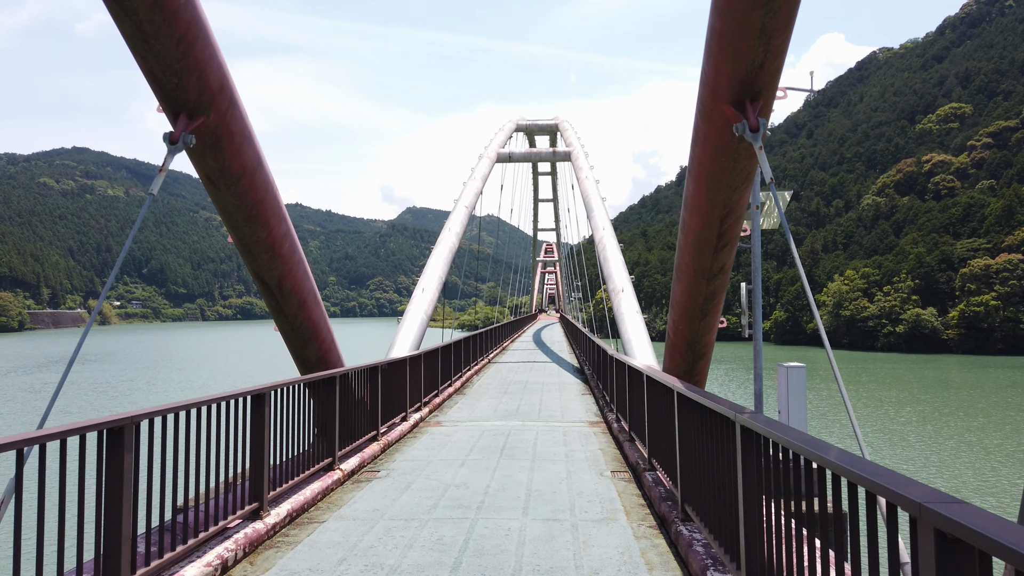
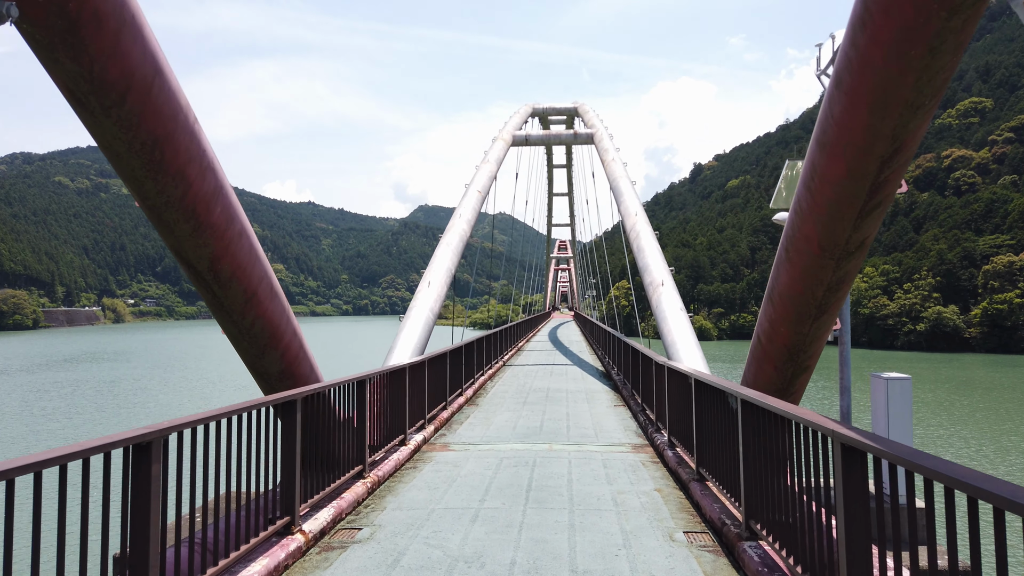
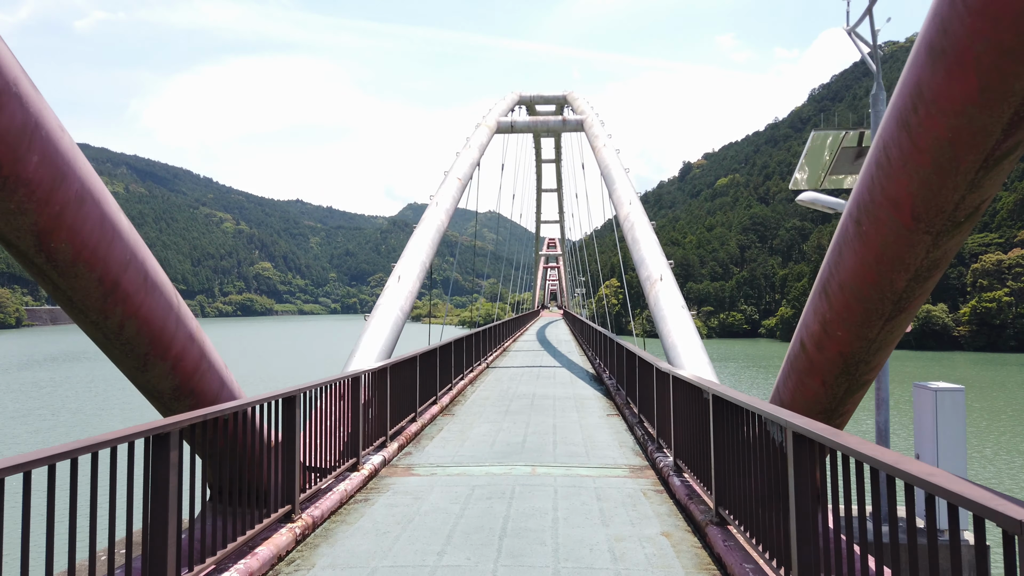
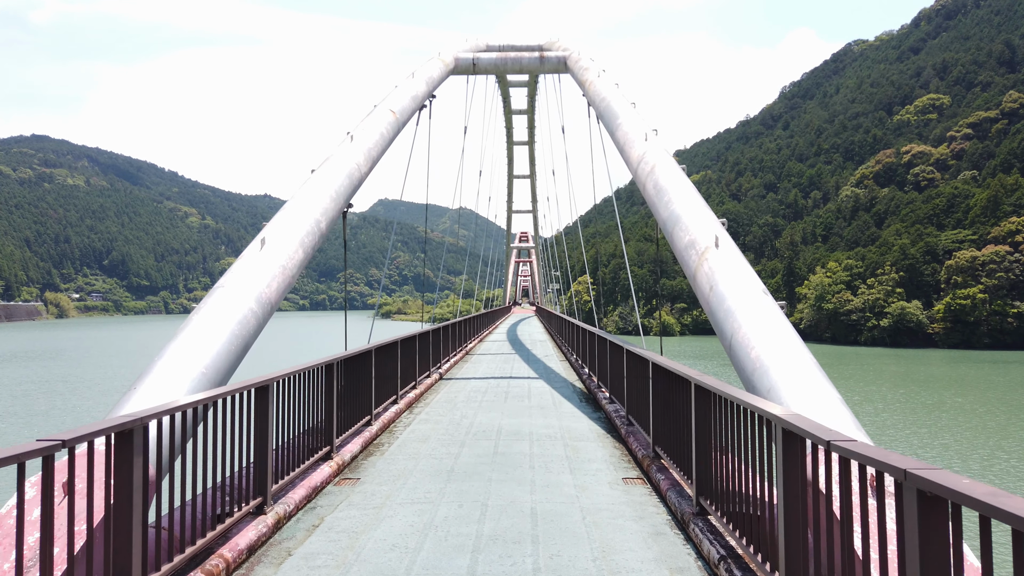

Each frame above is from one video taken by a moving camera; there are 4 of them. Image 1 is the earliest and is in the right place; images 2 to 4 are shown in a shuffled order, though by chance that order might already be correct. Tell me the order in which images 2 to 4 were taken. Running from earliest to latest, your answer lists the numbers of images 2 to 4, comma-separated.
2, 3, 4
